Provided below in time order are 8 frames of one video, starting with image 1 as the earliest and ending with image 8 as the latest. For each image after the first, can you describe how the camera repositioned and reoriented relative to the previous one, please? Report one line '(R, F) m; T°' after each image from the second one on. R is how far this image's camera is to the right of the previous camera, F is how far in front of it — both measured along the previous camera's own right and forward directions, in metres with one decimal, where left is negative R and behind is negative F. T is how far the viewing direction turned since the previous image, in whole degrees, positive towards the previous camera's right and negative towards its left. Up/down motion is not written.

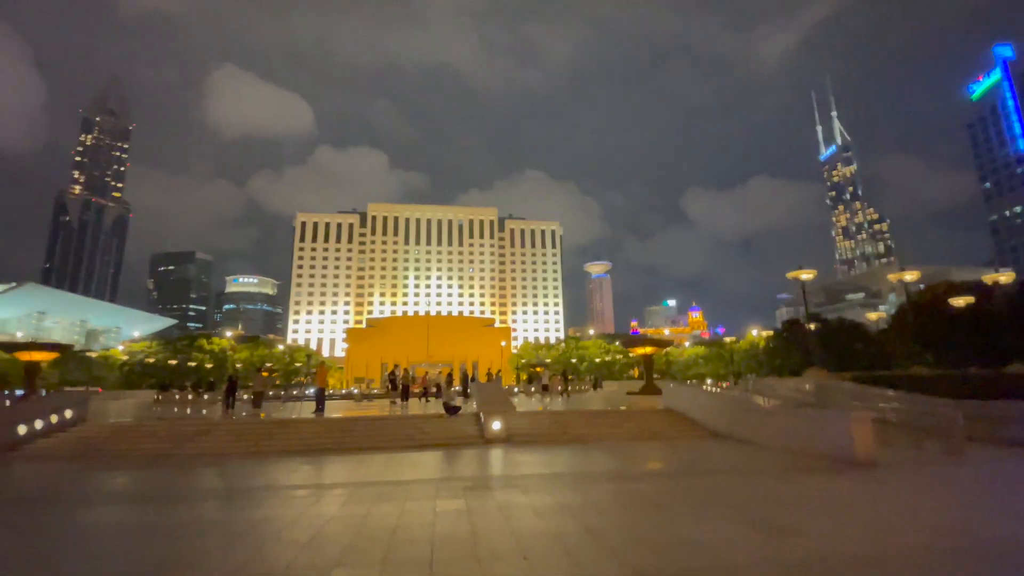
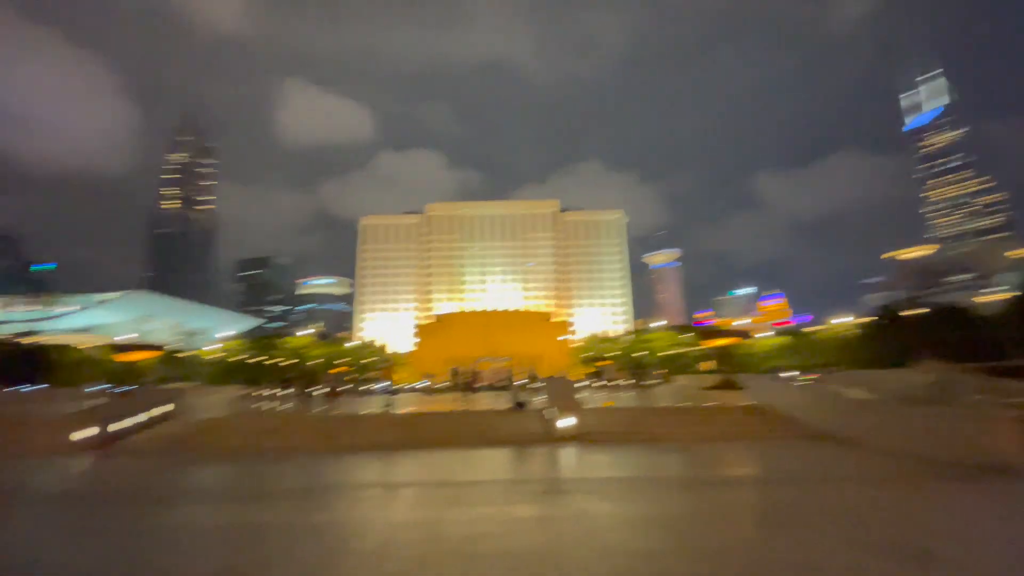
(-0.2, +0.6) m; -7°
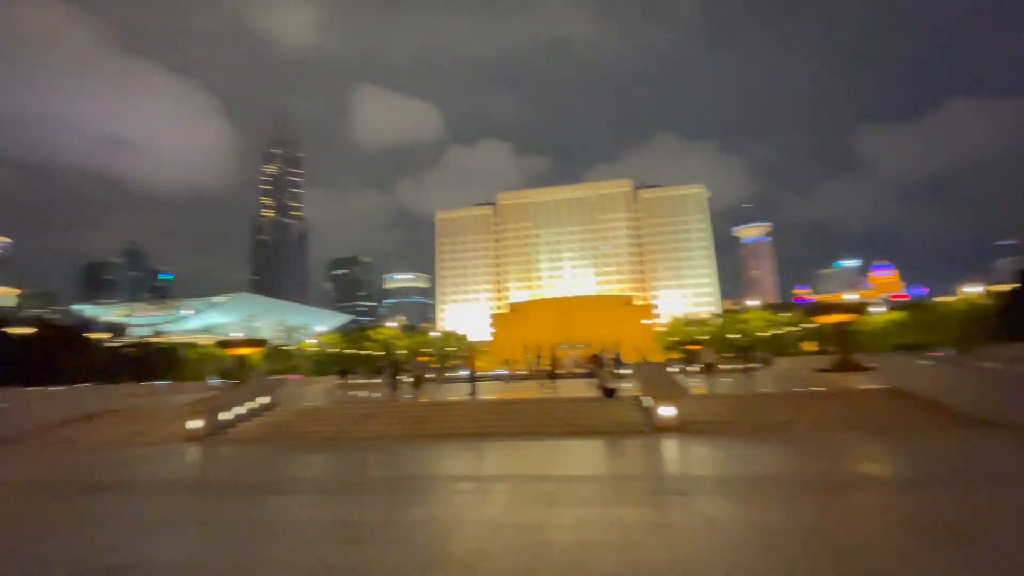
(-0.3, +0.9) m; -9°
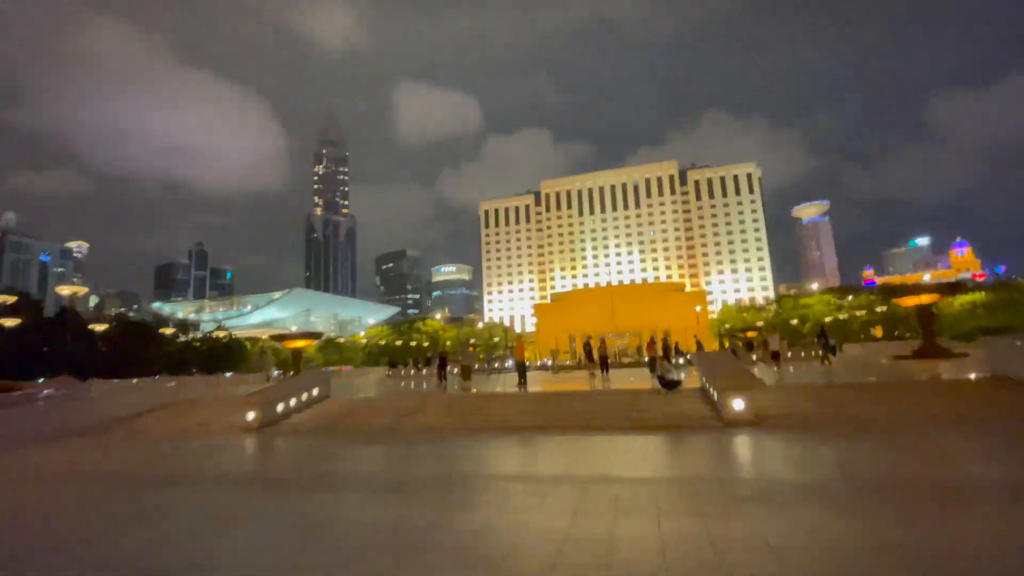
(-0.2, +0.6) m; -5°
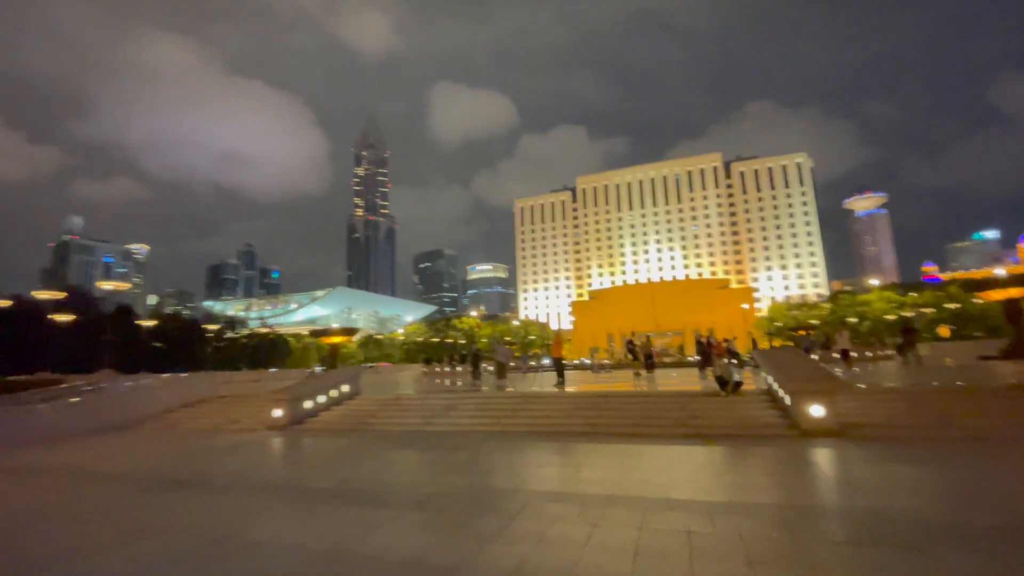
(-0.1, +1.0) m; -4°
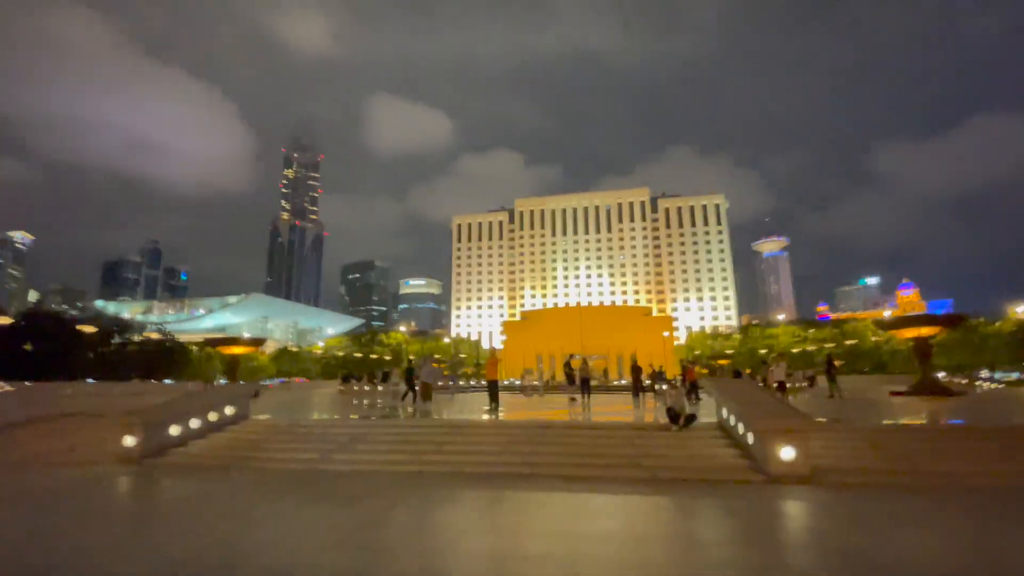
(0.0, +1.7) m; +8°
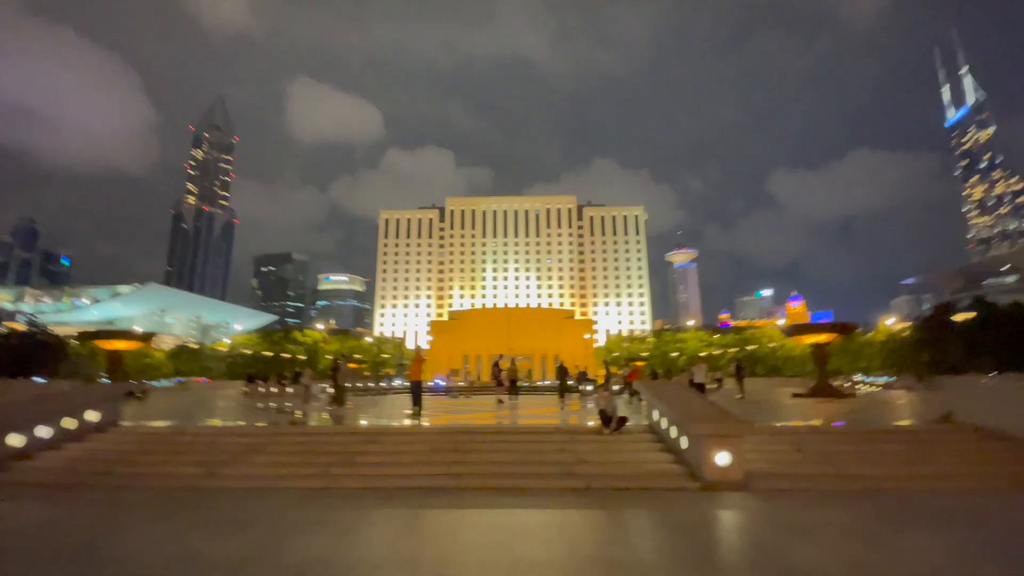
(0.0, +0.8) m; +9°
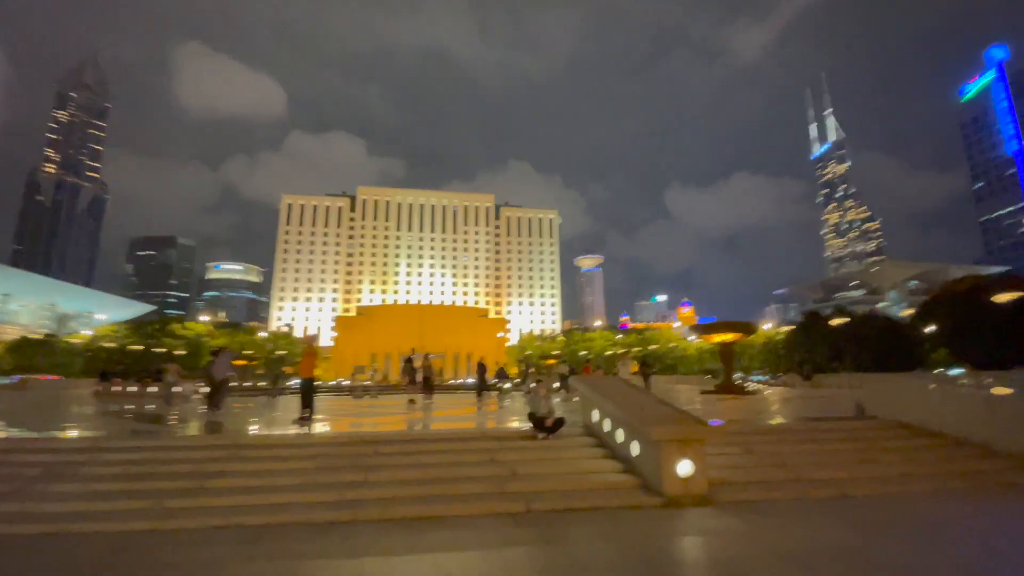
(-0.2, +1.6) m; +10°
